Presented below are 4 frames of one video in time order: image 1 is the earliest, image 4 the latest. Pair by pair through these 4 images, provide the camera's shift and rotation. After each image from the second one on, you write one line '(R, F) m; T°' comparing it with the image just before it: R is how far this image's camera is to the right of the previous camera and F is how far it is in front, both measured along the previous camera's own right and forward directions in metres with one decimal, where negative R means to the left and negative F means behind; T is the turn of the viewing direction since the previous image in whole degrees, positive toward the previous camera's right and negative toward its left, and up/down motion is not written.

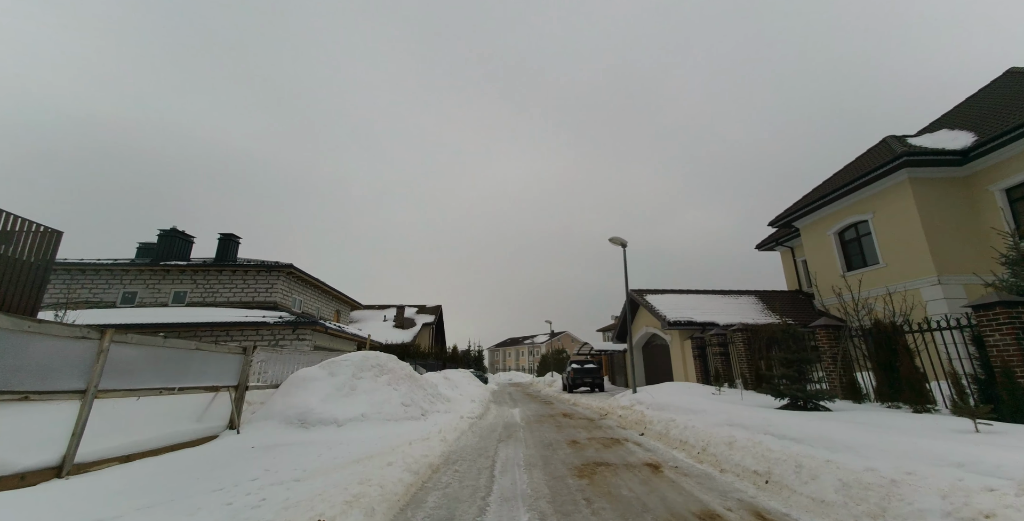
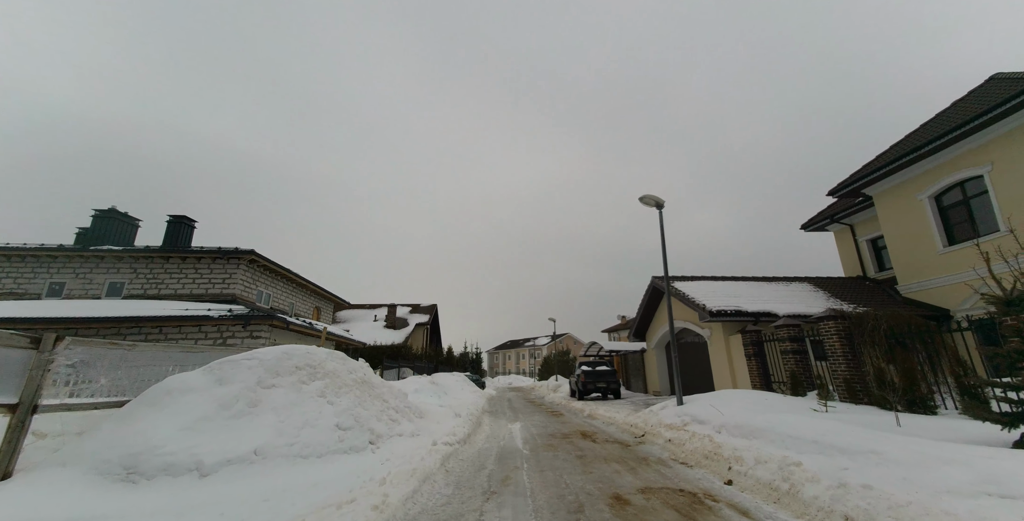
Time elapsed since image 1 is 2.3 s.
(0.0, +3.6) m; 0°
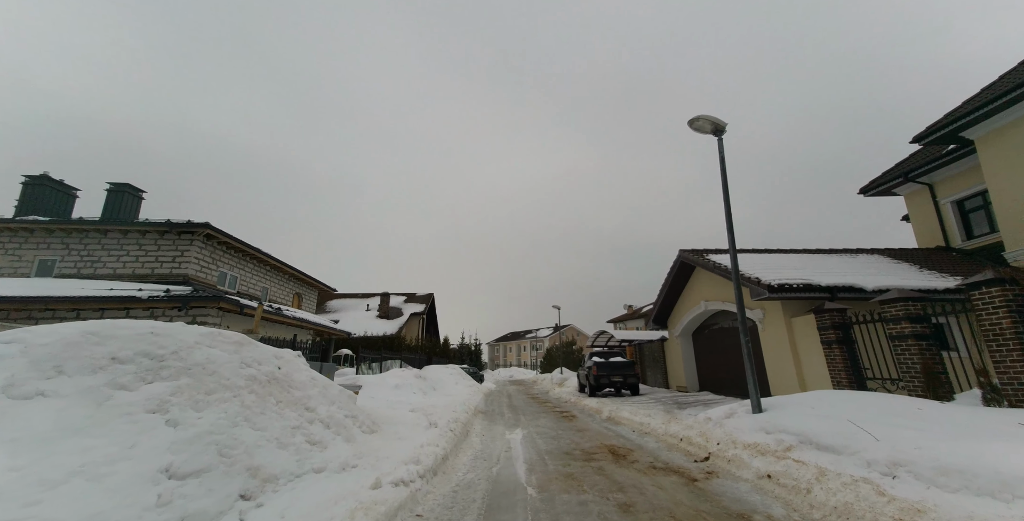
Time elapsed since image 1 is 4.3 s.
(0.0, +3.0) m; 0°
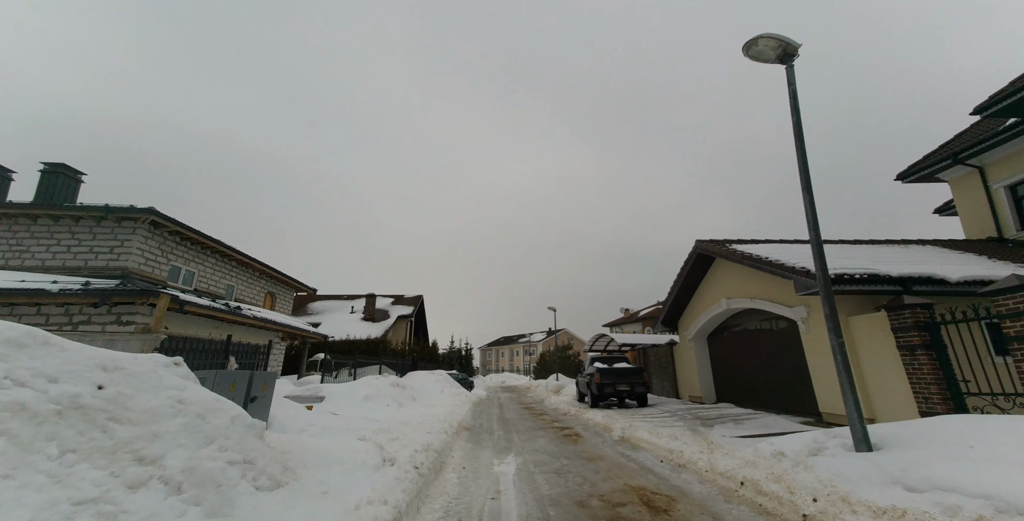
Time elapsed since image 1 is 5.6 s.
(0.0, +2.1) m; +1°
